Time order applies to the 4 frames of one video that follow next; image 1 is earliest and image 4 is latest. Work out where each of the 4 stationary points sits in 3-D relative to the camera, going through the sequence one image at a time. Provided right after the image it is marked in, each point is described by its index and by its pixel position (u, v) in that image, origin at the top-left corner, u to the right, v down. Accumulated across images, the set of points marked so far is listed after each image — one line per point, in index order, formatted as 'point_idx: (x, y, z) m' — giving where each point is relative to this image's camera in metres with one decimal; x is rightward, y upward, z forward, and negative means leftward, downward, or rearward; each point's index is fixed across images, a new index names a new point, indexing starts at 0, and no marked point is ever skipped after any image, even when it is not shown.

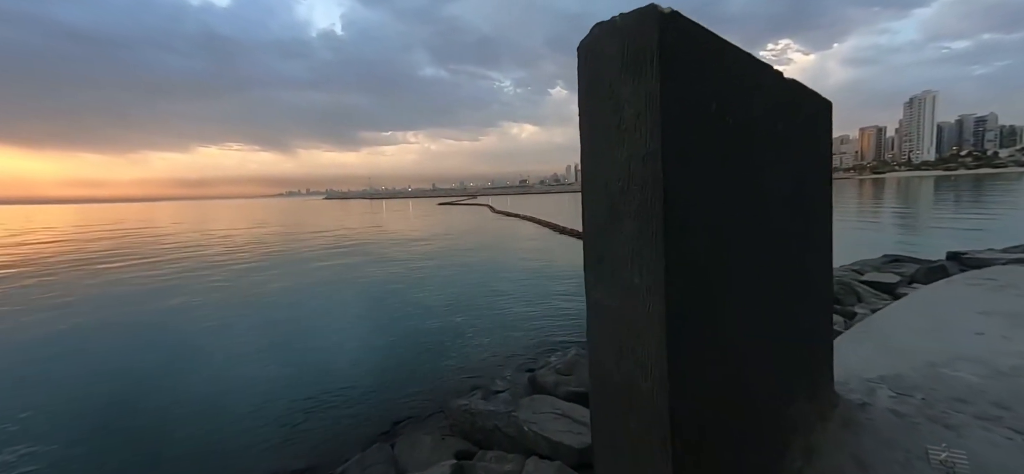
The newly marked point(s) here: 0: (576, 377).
0: (+0.6, -1.3, +4.3) m
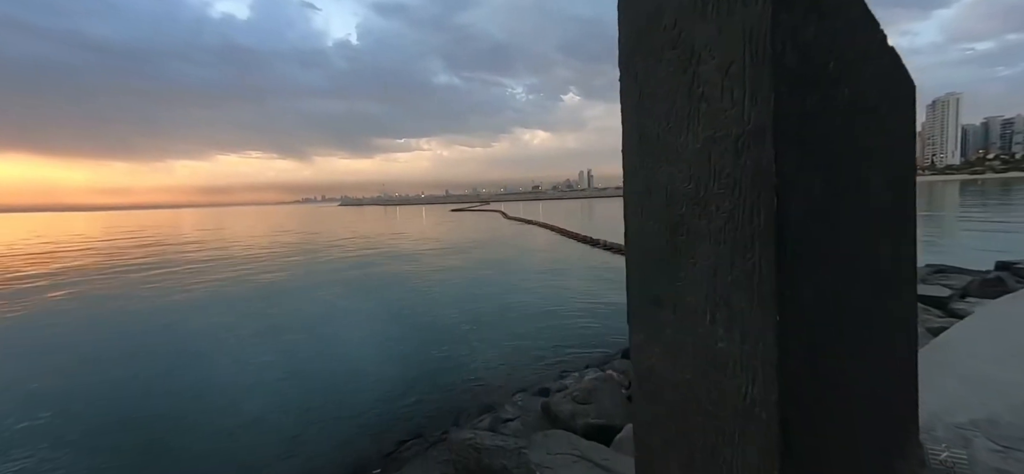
0: (+0.7, -1.4, +3.8) m
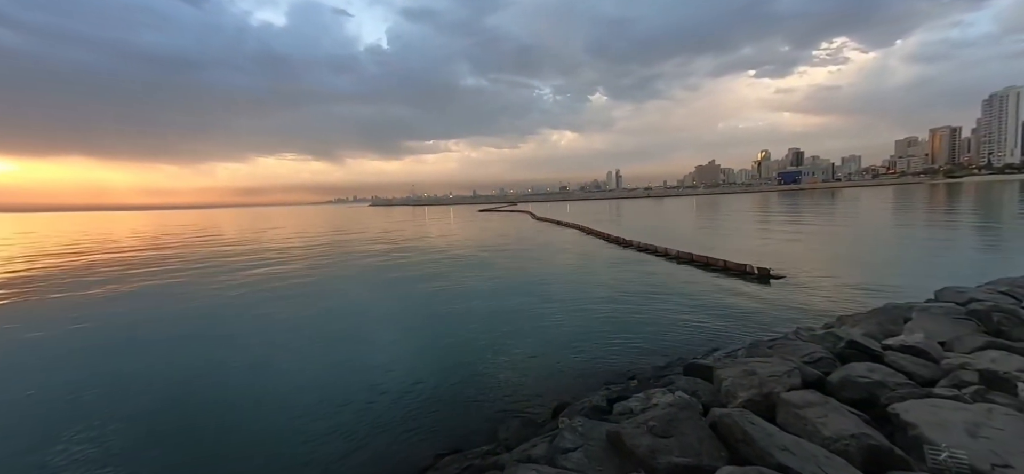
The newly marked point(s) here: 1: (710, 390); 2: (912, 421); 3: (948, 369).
0: (+1.2, -1.4, +3.2) m
1: (+2.3, -1.8, +5.2) m
2: (+3.6, -1.7, +4.1) m
3: (+5.1, -1.5, +5.3) m
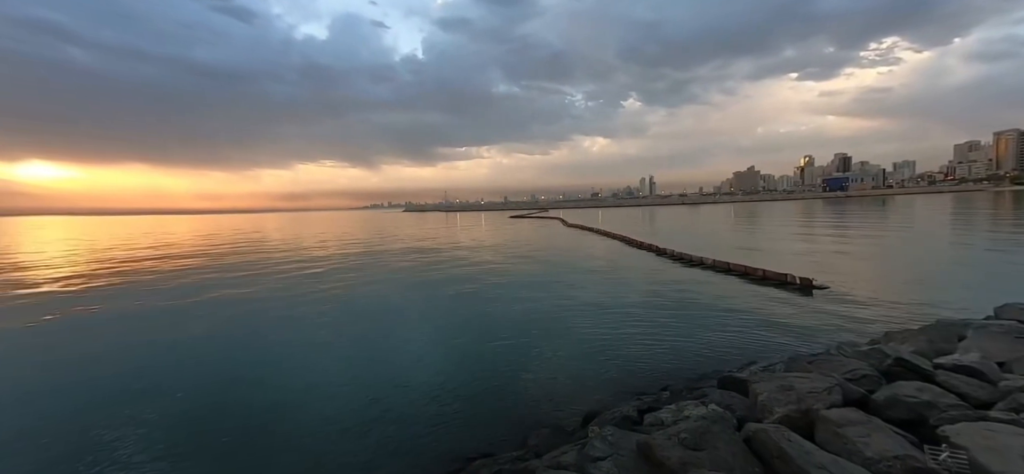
0: (+1.4, -1.5, +3.2) m
1: (+2.6, -1.9, +5.1) m
2: (+3.9, -1.8, +3.9) m
3: (+5.4, -1.7, +5.0) m
